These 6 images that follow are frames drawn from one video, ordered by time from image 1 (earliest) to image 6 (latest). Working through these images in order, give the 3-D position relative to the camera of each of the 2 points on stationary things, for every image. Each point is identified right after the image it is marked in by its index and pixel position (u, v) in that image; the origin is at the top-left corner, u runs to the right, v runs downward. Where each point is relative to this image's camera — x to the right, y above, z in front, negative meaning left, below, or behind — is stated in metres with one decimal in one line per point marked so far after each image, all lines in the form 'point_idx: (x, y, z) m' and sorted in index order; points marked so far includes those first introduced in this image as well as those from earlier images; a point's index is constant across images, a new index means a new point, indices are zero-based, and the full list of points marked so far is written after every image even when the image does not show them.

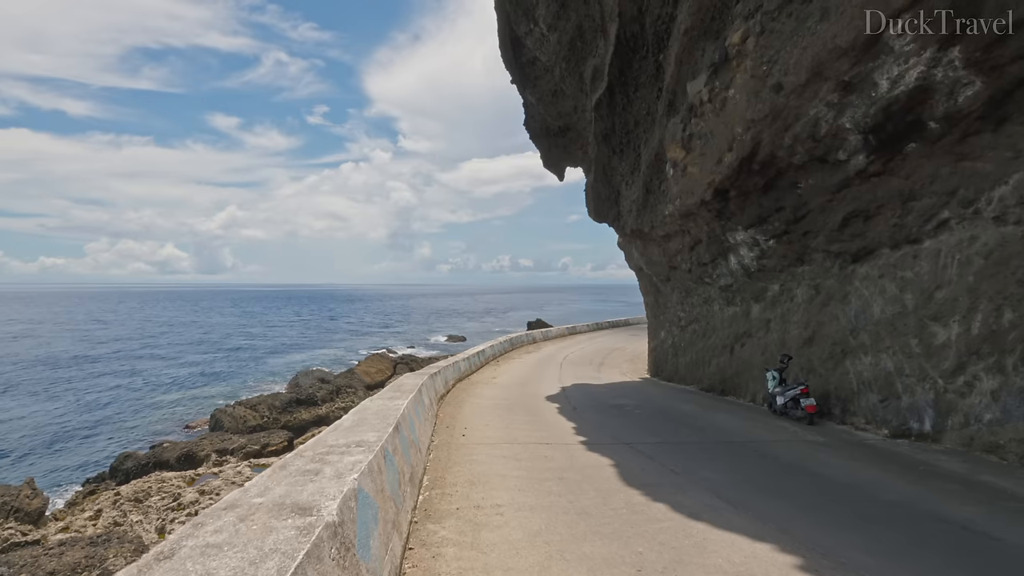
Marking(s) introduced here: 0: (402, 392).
0: (-1.7, -1.6, +8.1) m
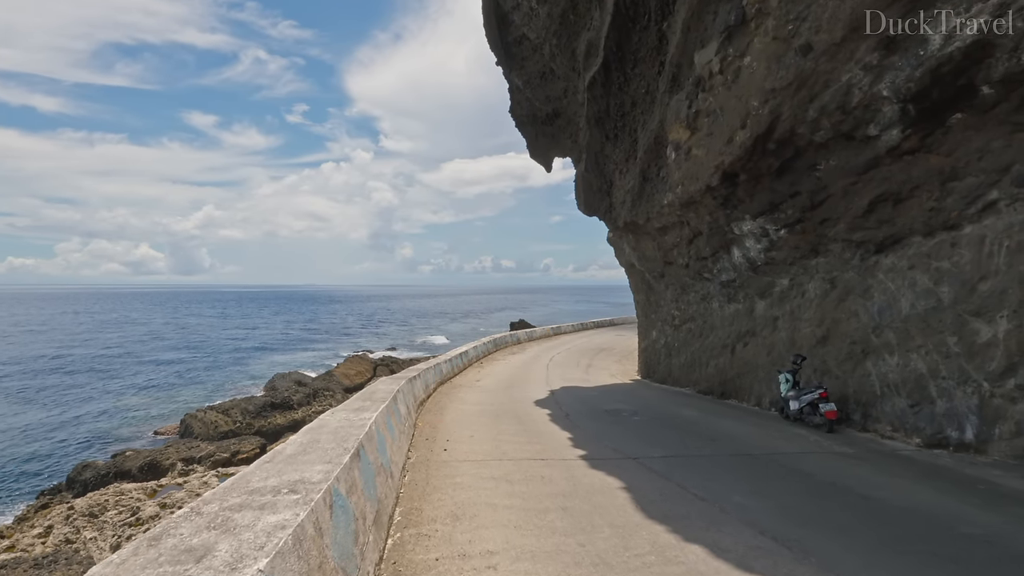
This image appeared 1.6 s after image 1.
0: (-1.8, -1.5, +6.9) m
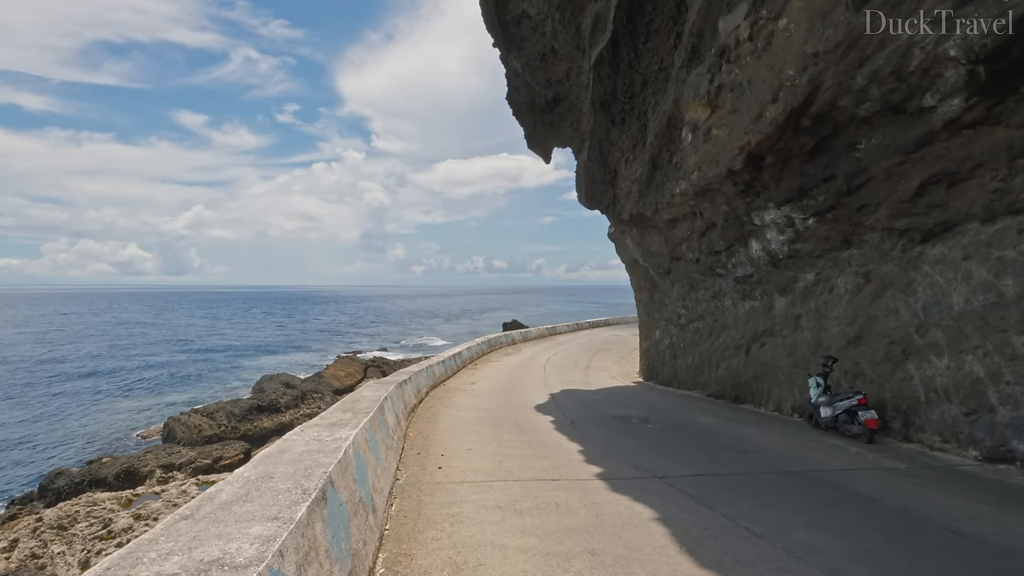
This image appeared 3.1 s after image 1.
0: (-1.7, -1.4, +5.9) m
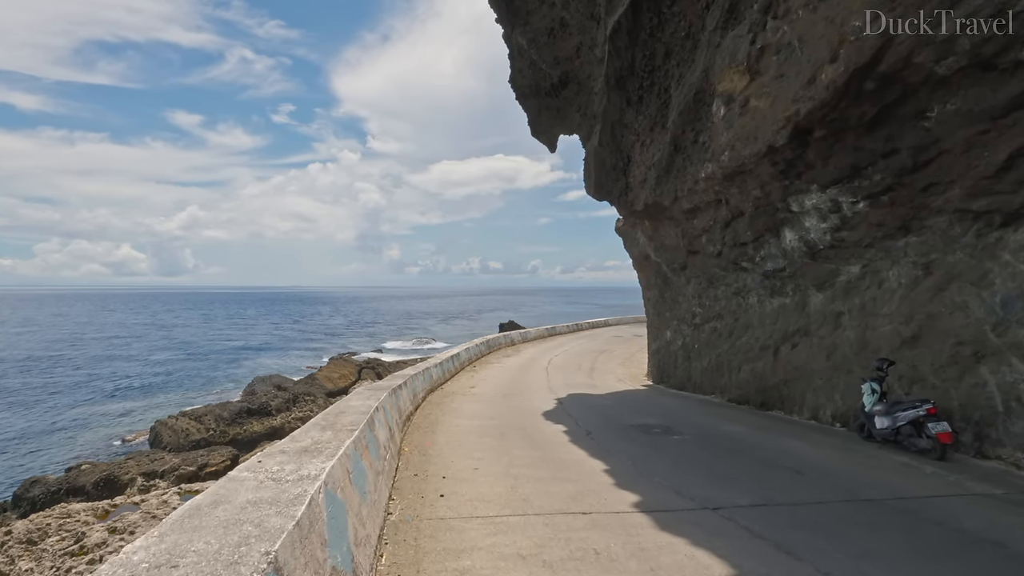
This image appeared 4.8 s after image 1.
0: (-1.6, -1.3, +4.7) m
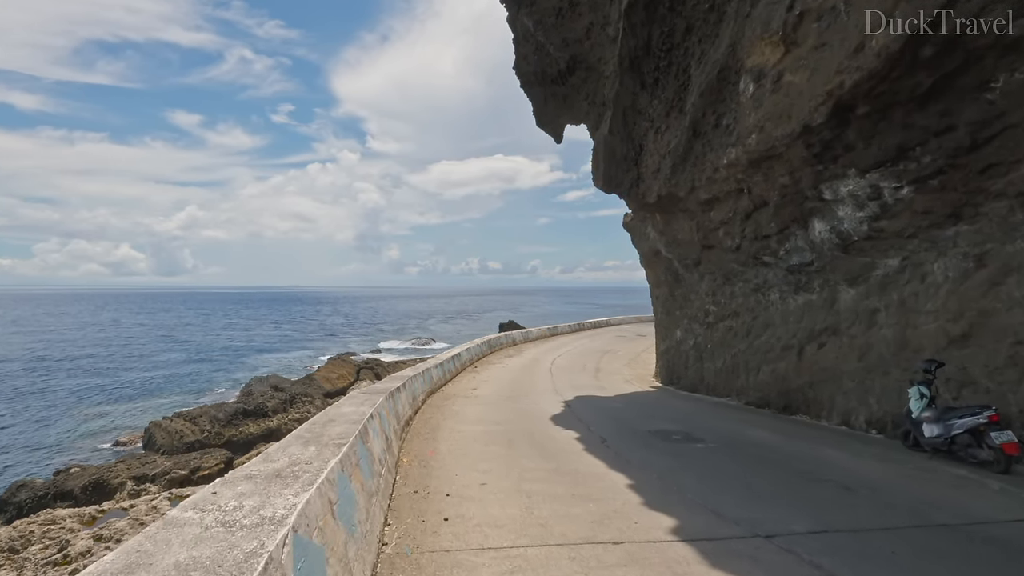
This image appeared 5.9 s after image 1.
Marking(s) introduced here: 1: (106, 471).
0: (-1.4, -1.2, +3.9) m
1: (-14.1, -6.4, +18.2) m
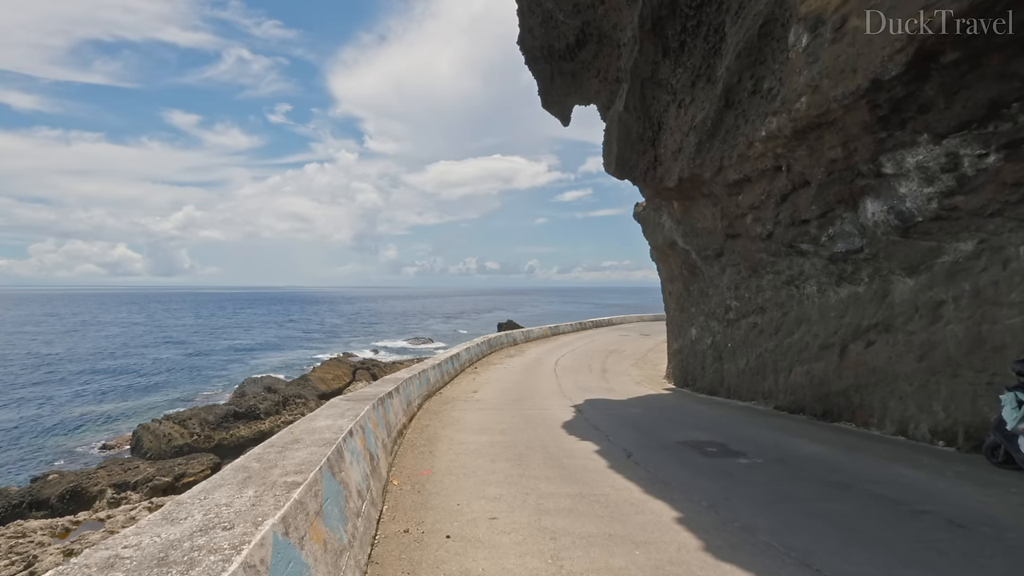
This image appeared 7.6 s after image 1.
0: (-1.3, -1.0, +2.7) m
1: (-14.0, -6.2, +16.9) m
